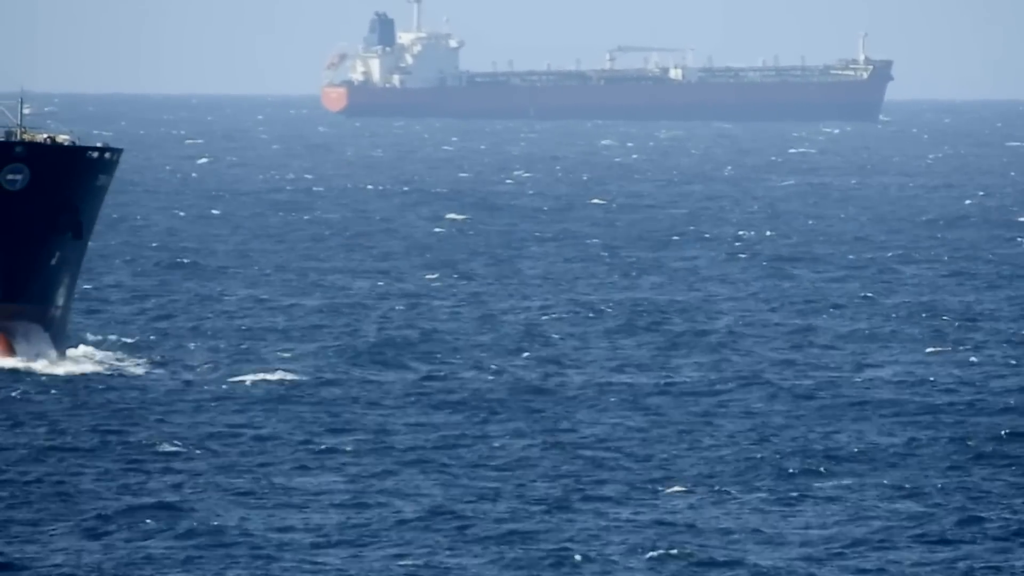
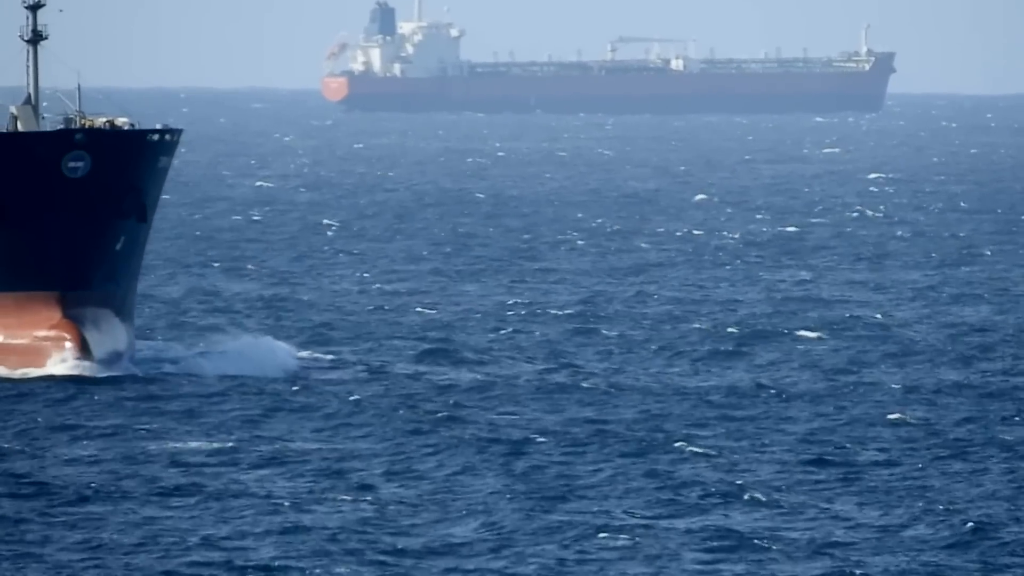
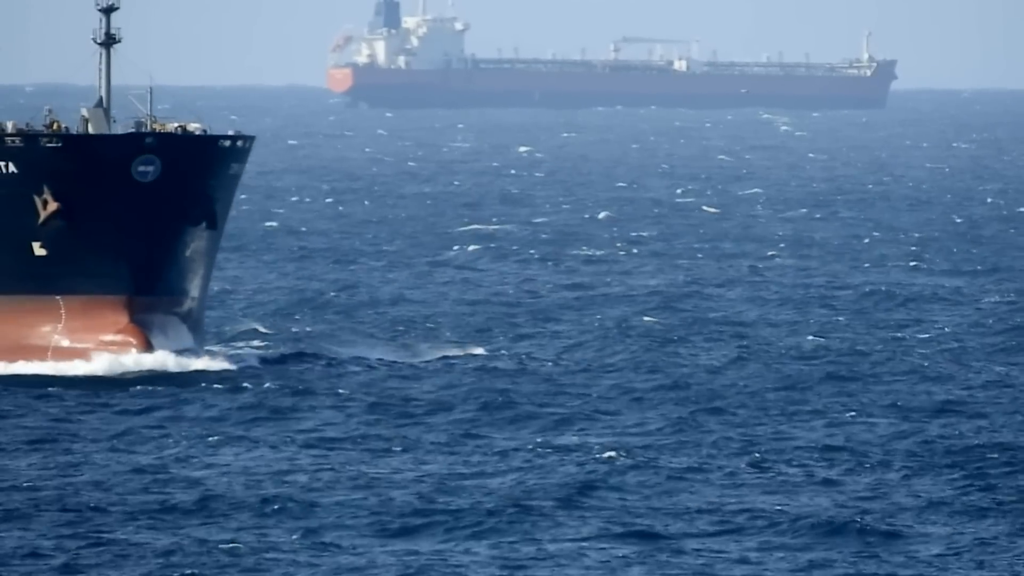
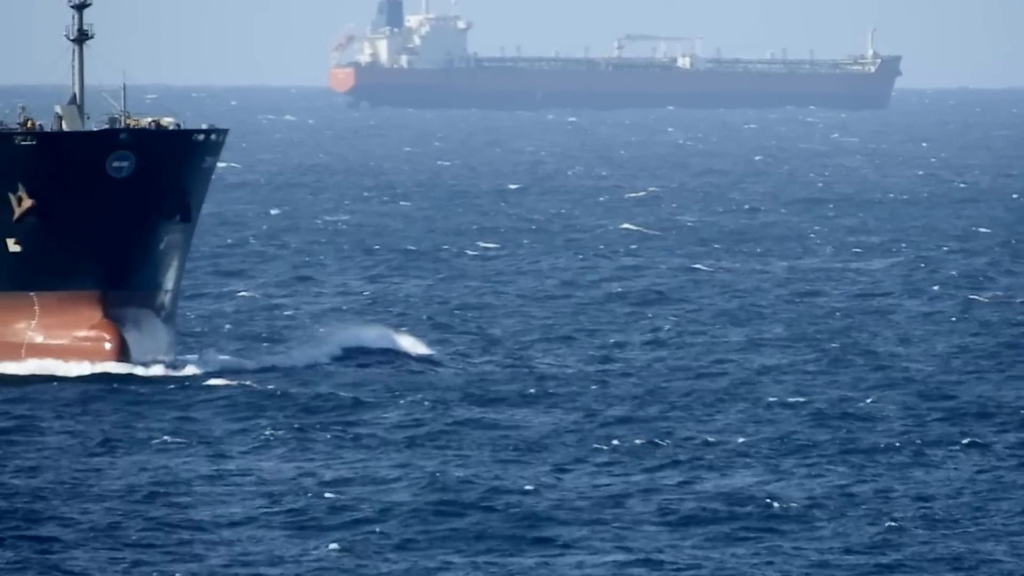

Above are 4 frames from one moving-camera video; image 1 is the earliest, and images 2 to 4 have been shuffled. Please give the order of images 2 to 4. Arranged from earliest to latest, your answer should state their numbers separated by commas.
2, 4, 3
